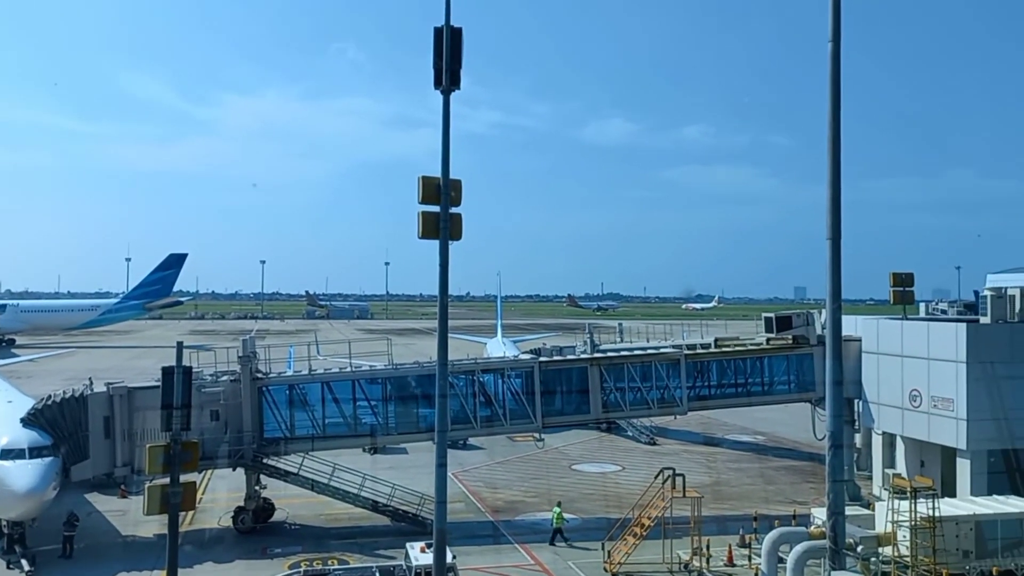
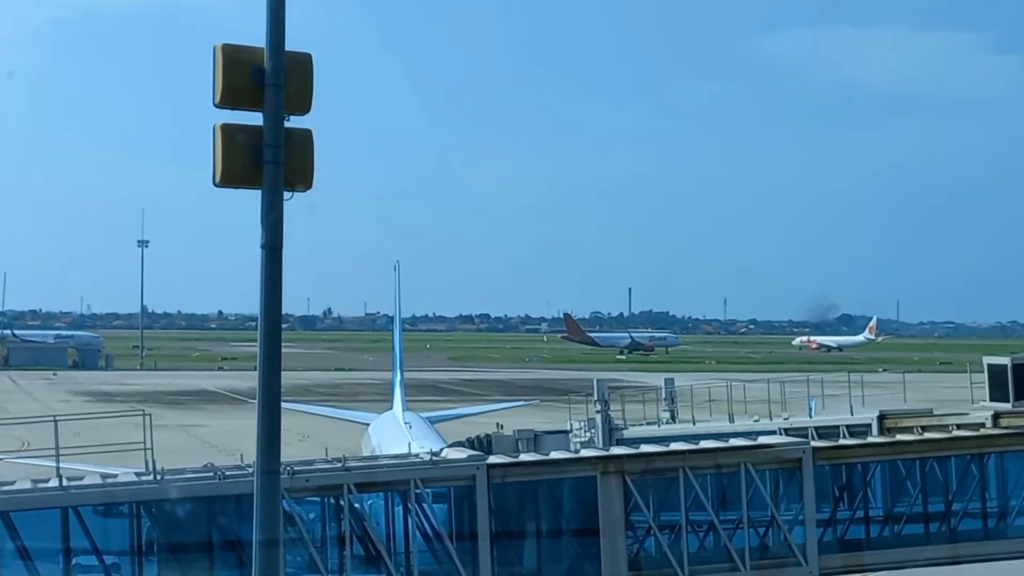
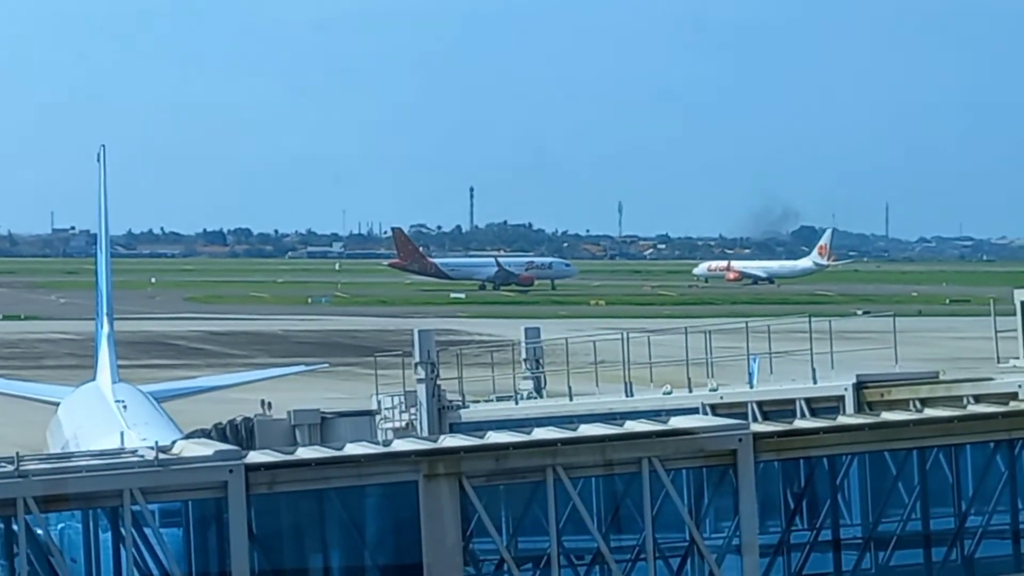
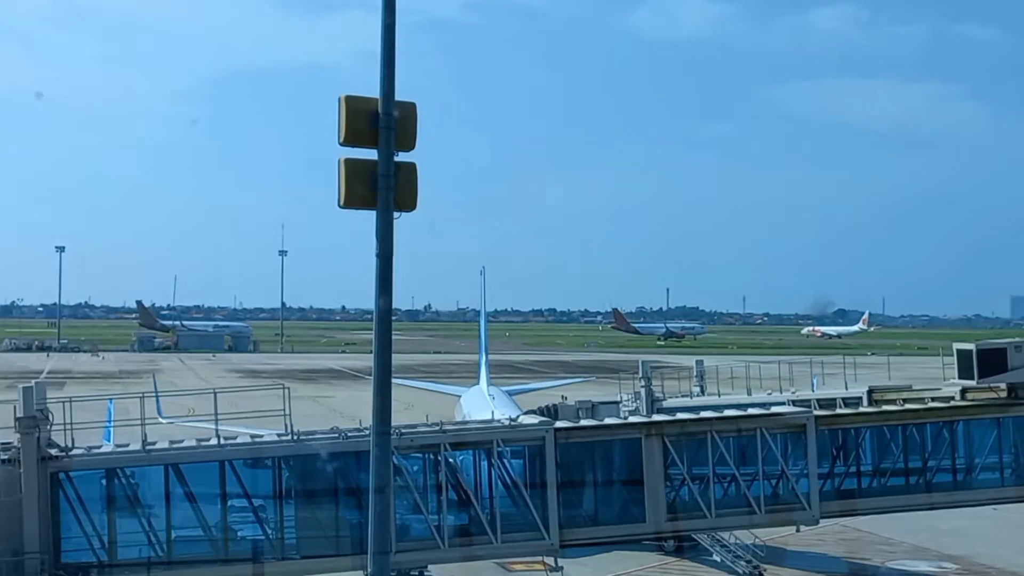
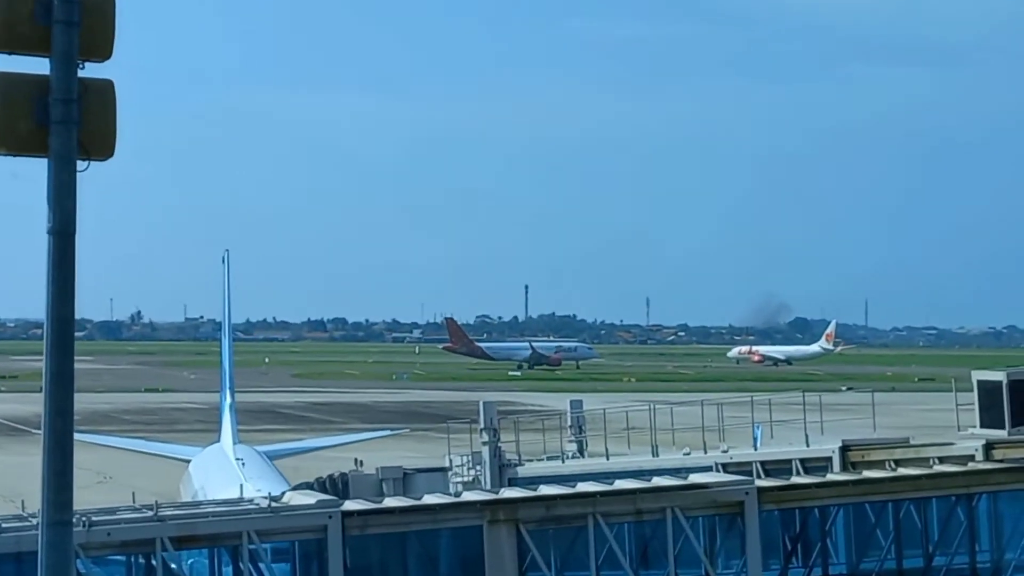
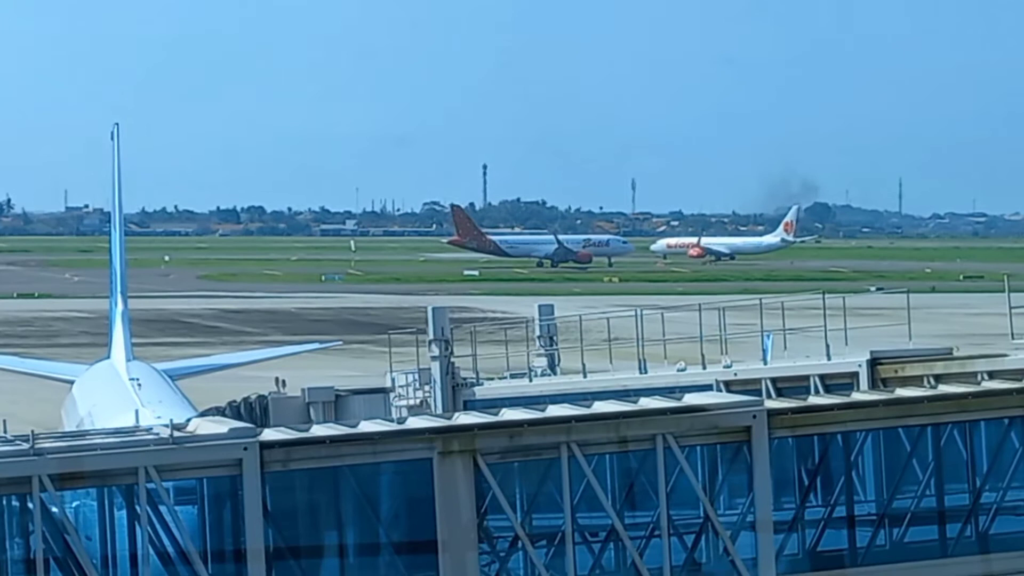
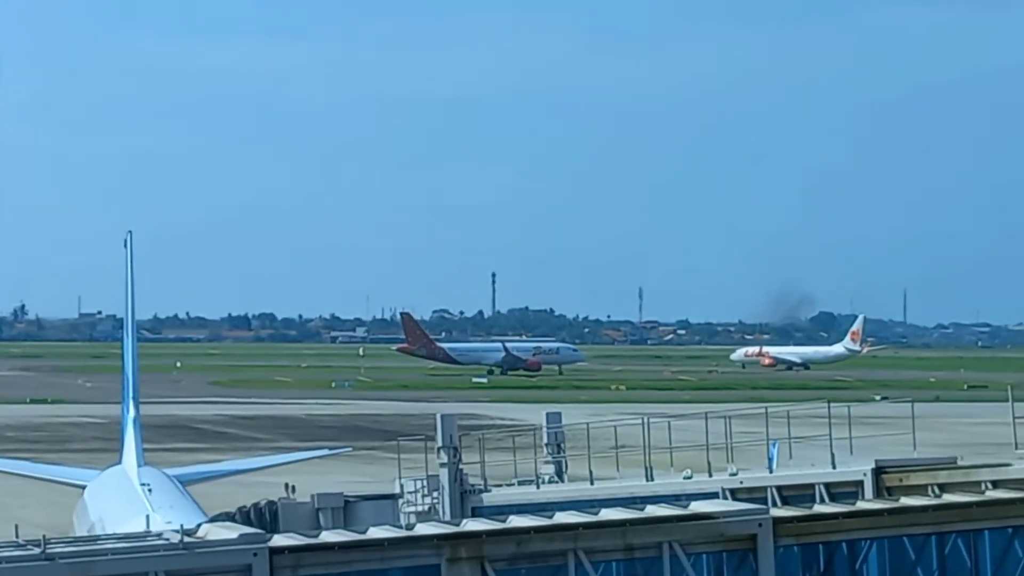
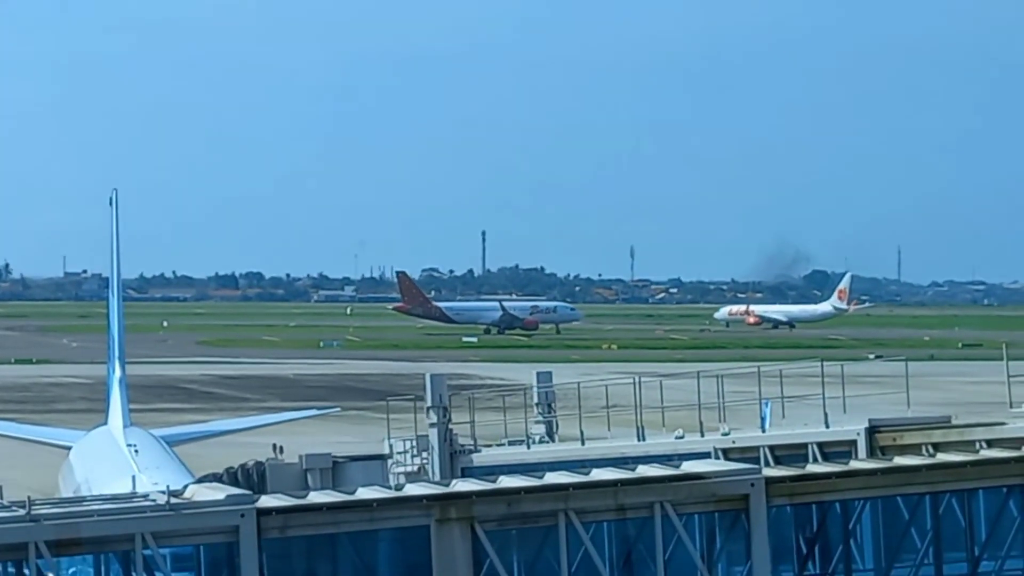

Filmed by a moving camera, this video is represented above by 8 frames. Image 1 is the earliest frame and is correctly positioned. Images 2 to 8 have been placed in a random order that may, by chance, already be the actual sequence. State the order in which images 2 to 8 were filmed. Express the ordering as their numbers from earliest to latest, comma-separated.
4, 2, 5, 7, 8, 3, 6
